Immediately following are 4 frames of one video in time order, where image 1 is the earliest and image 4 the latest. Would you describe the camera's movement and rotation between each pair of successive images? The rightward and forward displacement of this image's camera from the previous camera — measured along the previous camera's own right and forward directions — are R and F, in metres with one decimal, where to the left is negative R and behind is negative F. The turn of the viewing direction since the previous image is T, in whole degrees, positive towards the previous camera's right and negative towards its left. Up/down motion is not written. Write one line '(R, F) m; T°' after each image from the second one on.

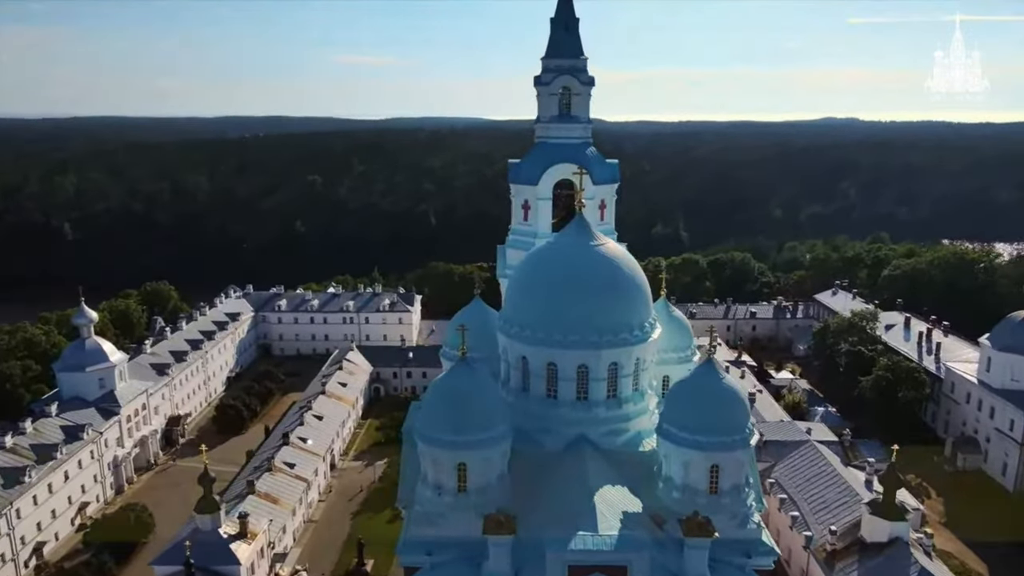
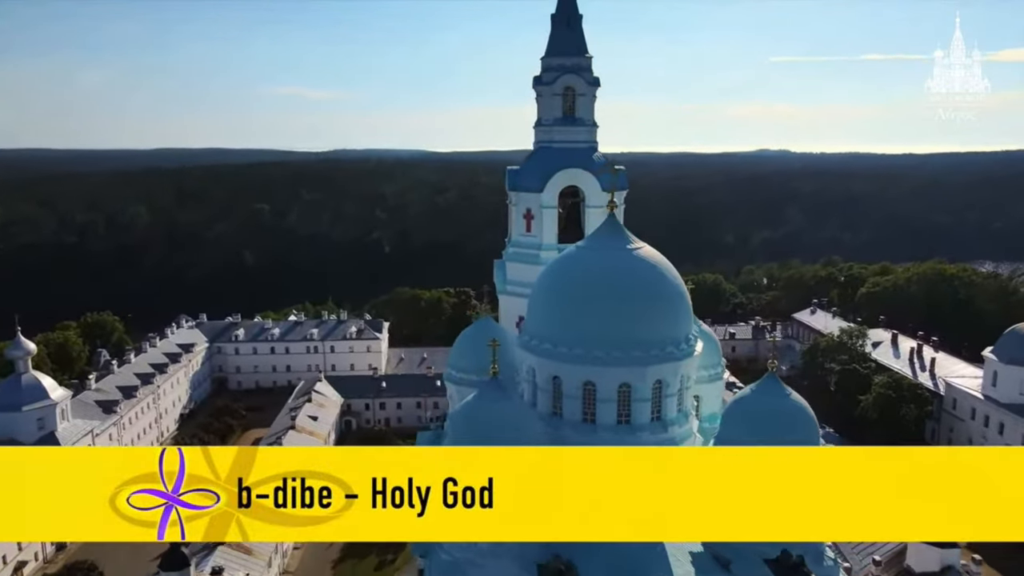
(-1.6, +2.0) m; +4°
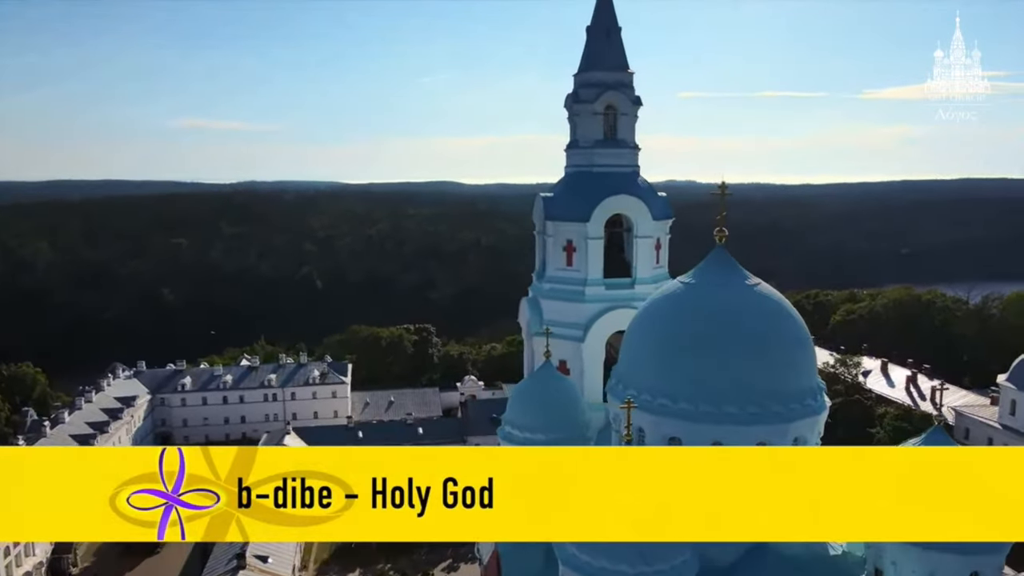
(-3.1, +2.5) m; +7°
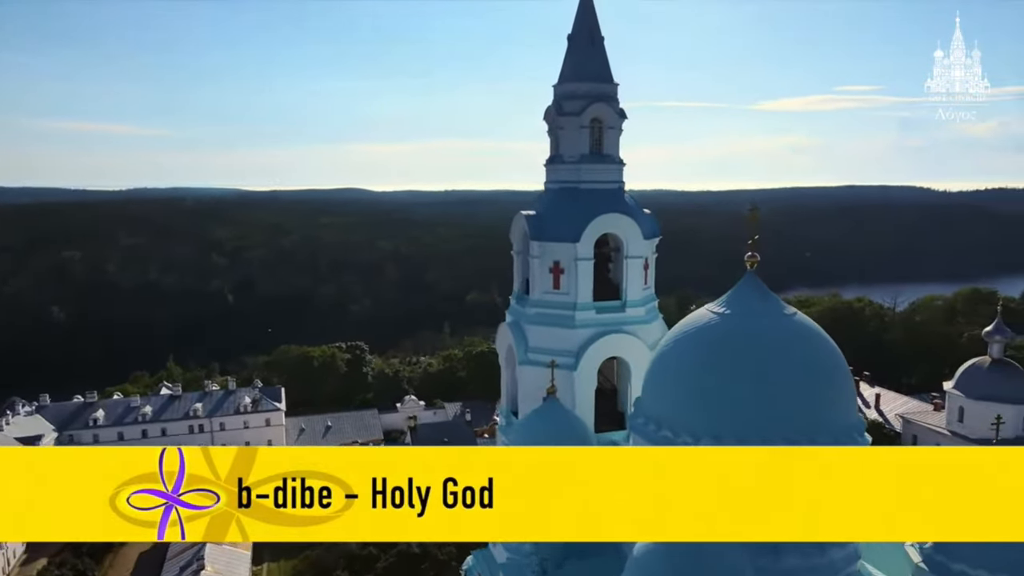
(-1.7, +1.4) m; +7°
